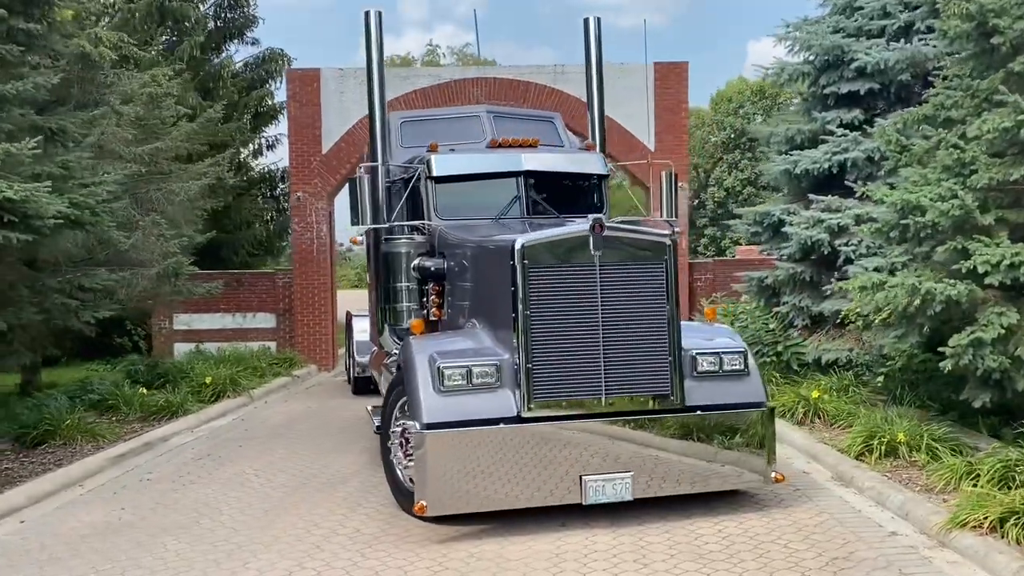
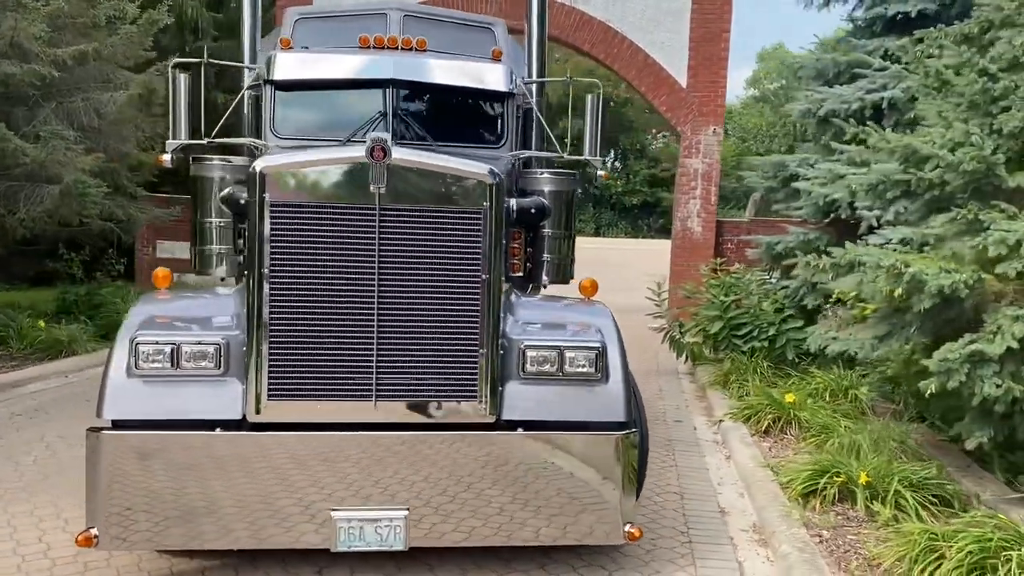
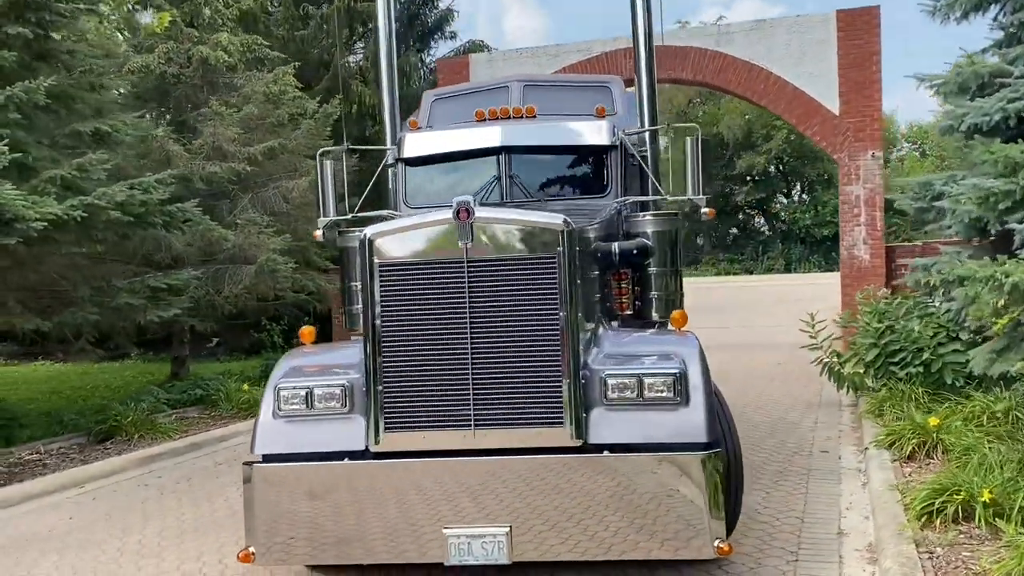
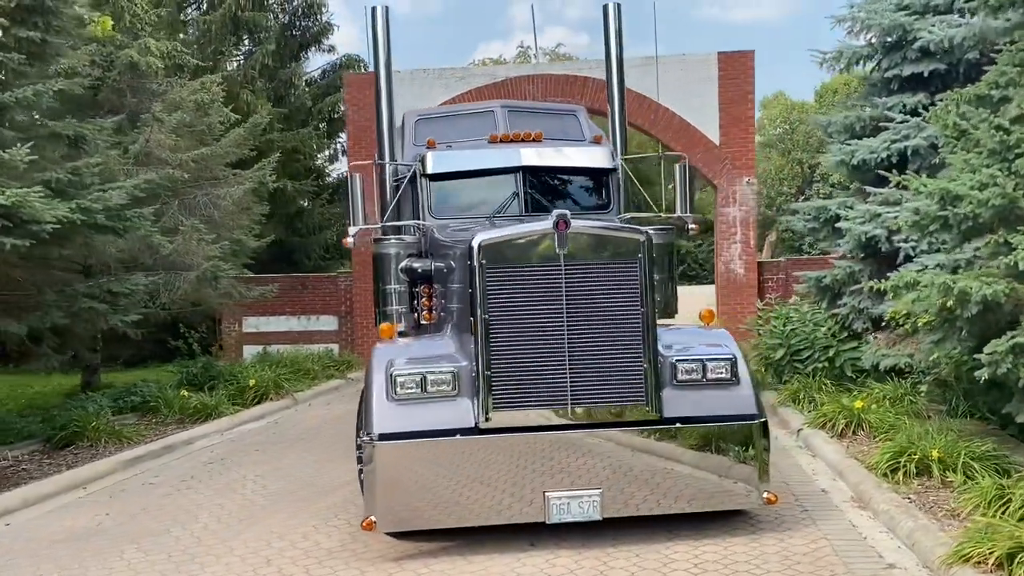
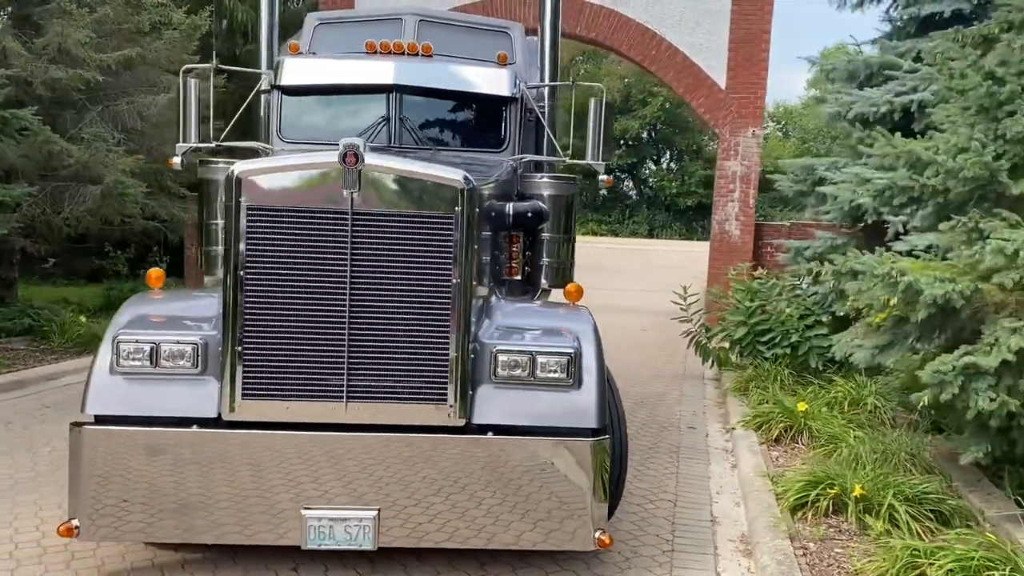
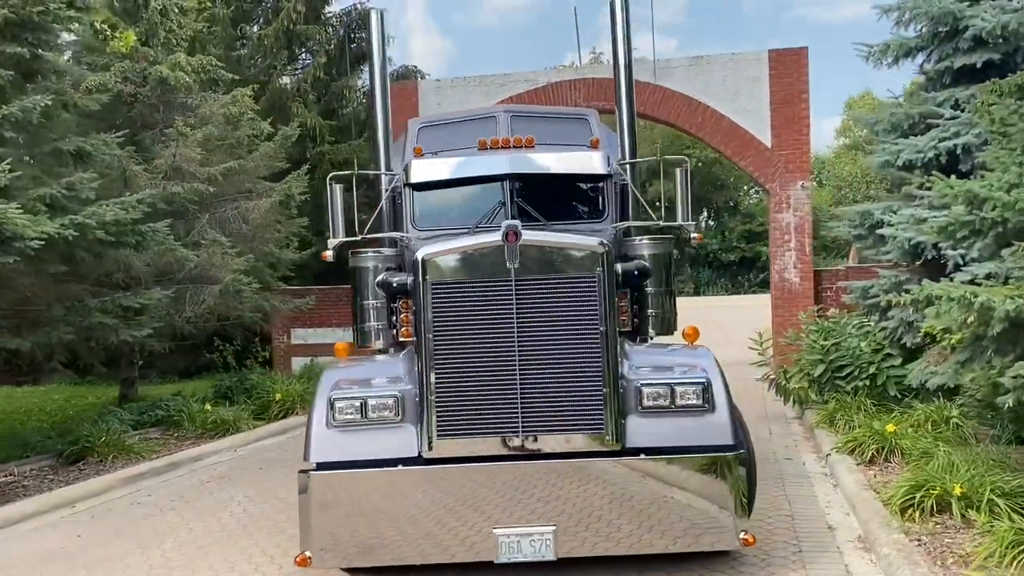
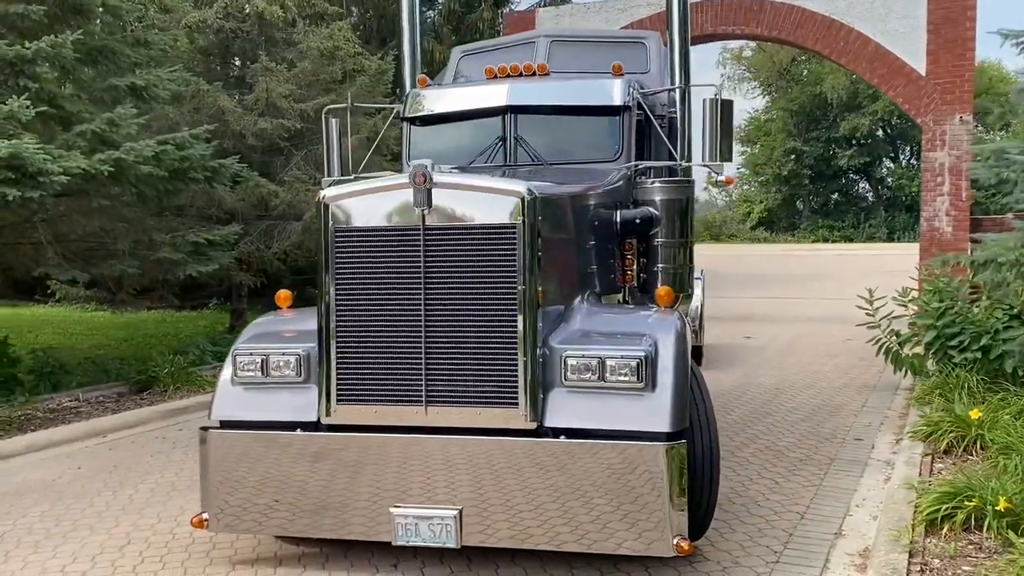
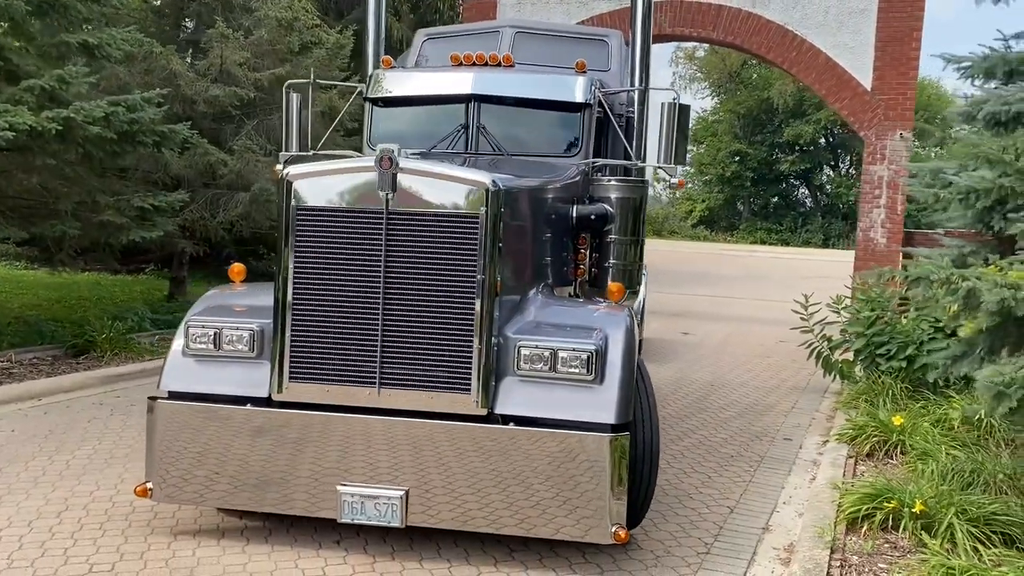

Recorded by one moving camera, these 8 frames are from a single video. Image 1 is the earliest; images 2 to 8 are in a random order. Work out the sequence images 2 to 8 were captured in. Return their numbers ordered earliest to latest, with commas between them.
4, 6, 3, 7, 8, 5, 2
